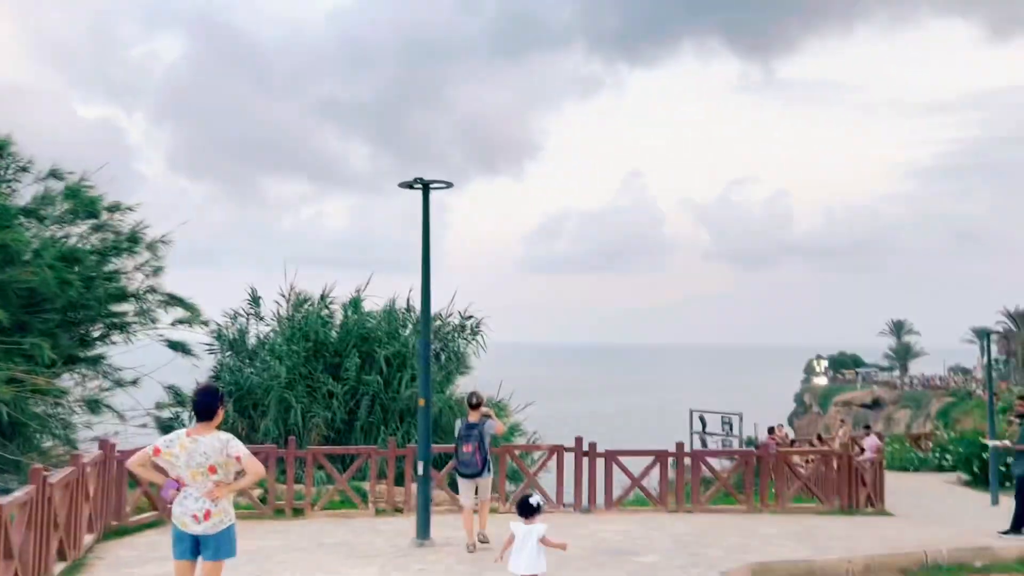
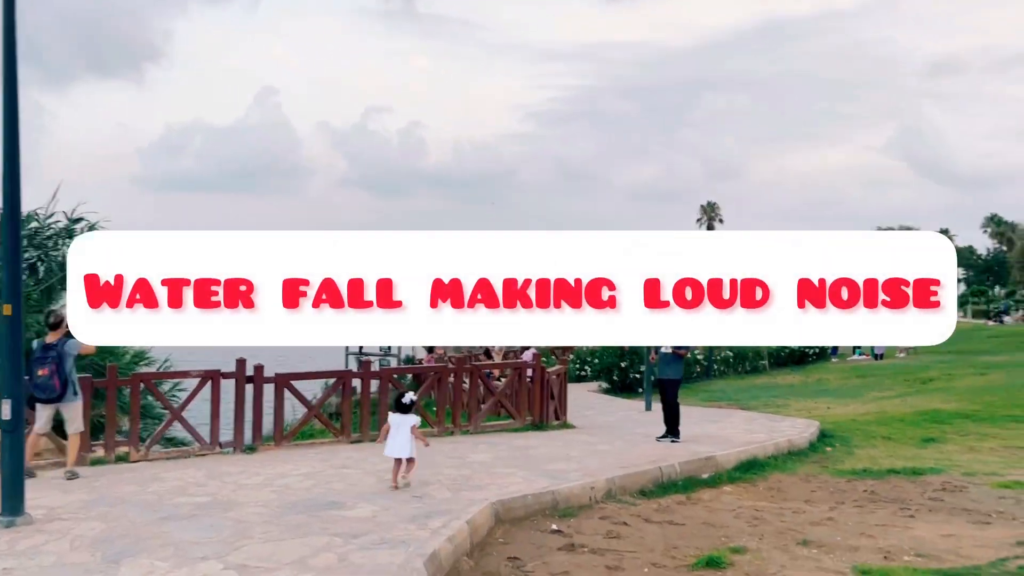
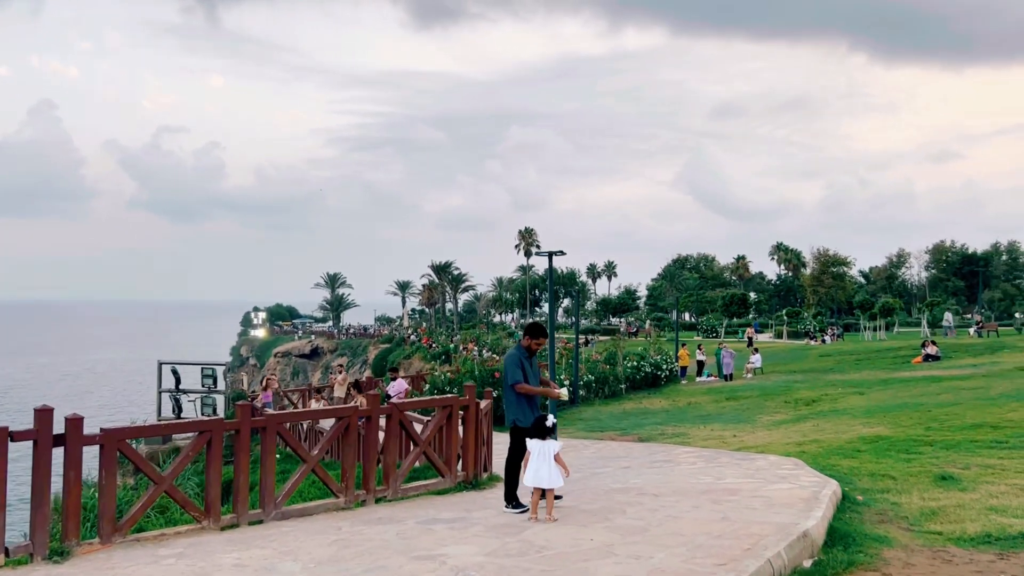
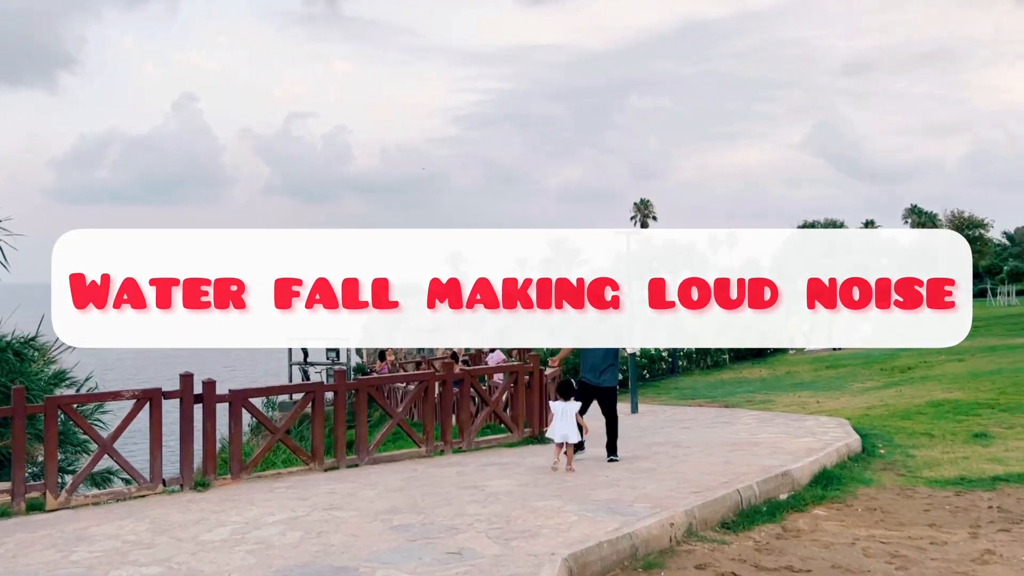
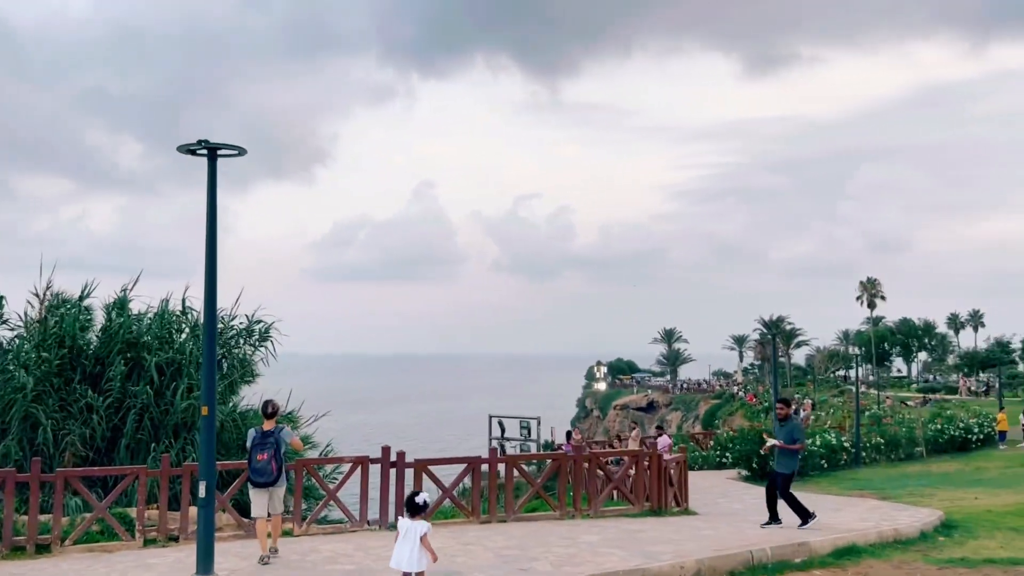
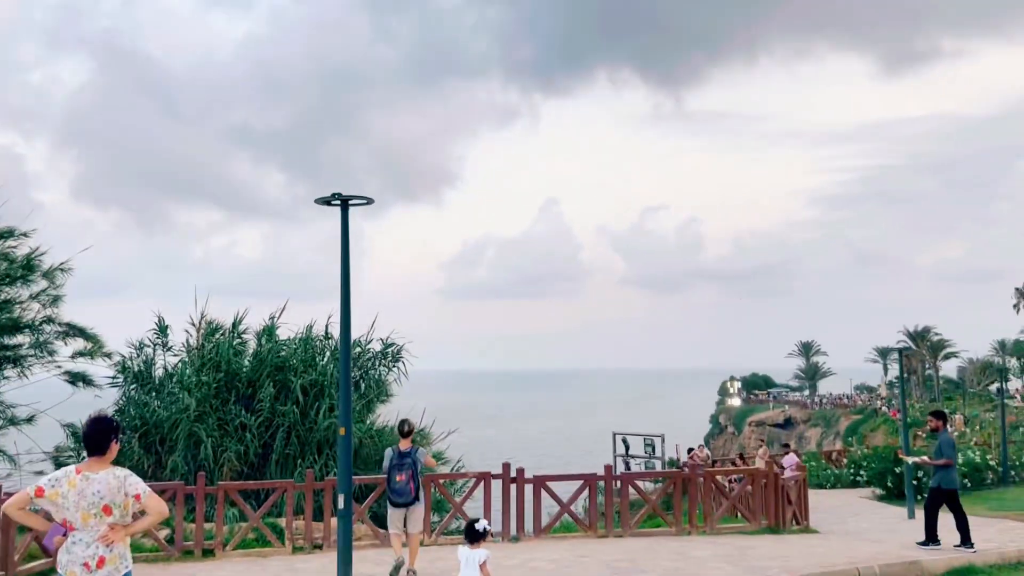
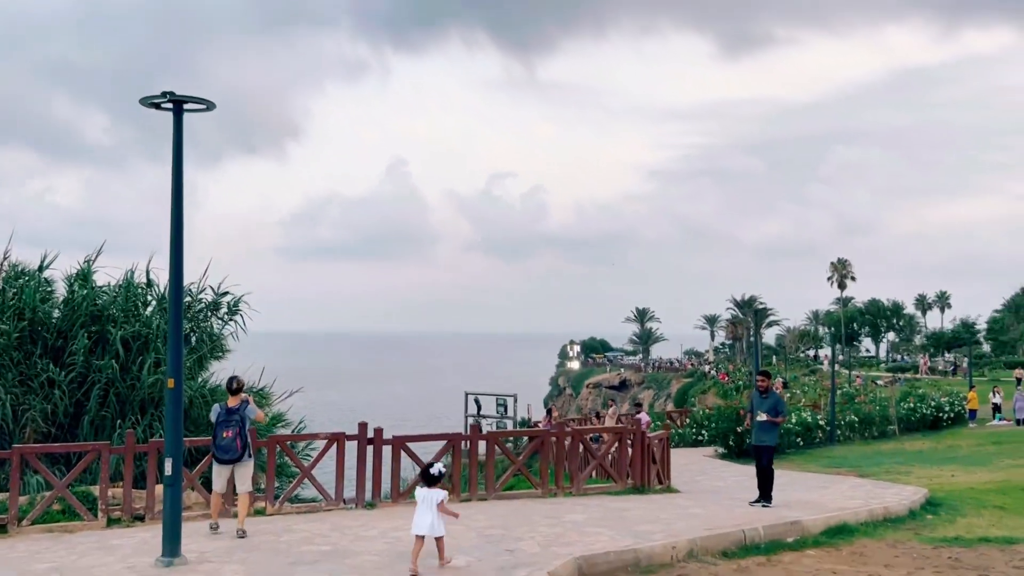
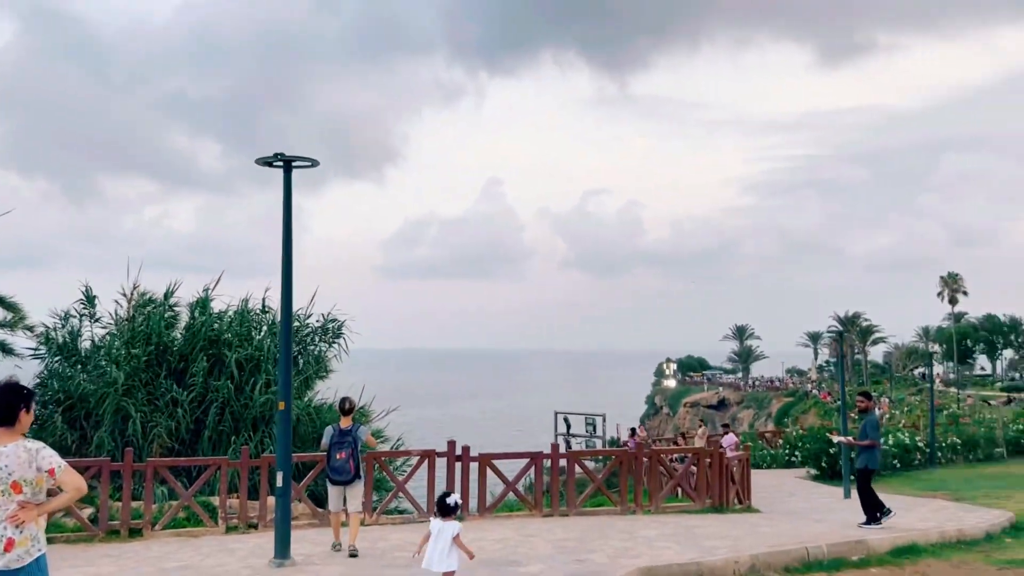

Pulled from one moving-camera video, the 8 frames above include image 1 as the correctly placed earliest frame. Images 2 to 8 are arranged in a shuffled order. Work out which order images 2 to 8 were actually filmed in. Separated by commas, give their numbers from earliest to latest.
6, 8, 5, 7, 2, 4, 3
